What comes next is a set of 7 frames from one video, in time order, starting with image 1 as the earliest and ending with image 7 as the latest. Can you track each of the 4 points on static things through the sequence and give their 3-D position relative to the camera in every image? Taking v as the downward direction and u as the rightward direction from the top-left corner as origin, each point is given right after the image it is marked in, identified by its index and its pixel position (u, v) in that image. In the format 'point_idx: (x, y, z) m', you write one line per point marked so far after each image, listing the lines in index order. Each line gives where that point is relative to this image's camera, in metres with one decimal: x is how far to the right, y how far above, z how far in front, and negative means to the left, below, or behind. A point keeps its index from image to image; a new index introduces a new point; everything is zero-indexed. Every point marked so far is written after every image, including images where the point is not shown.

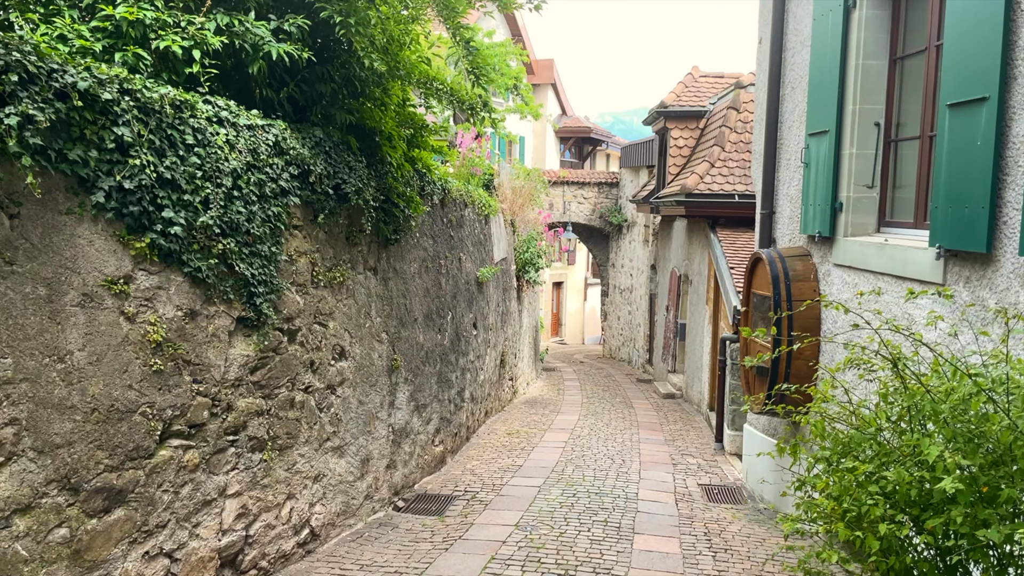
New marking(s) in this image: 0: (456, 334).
0: (-0.4, -0.3, +7.1) m
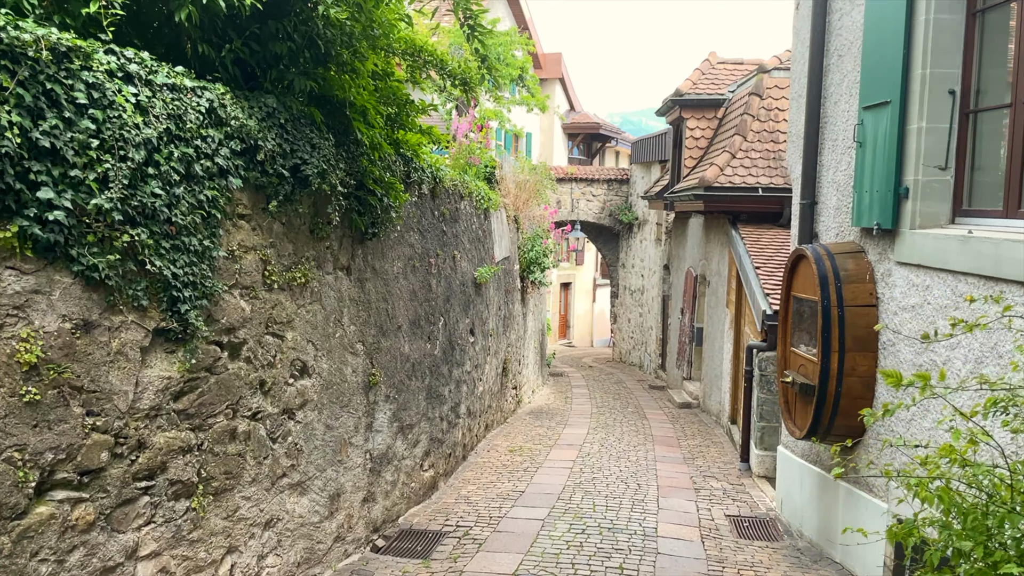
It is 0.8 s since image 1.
0: (-0.4, -0.4, +6.3) m
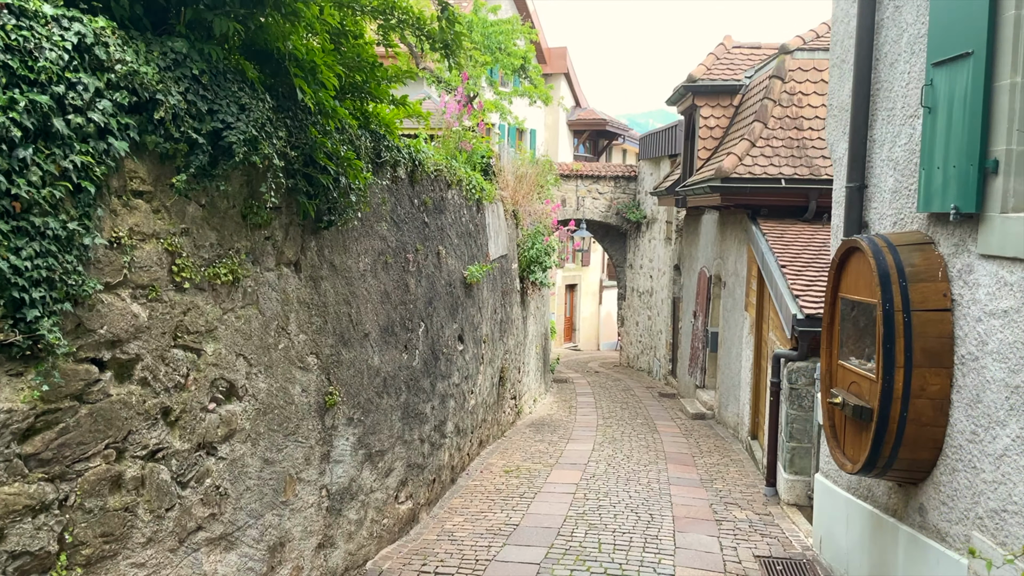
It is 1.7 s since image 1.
0: (-0.4, -0.4, +5.4) m
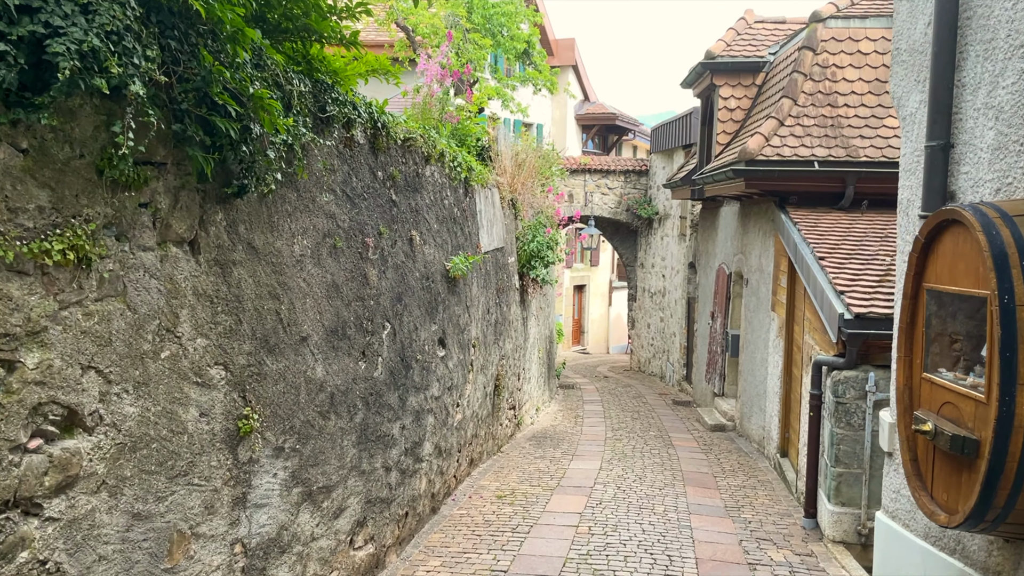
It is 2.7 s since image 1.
0: (-0.5, -0.3, +4.5) m
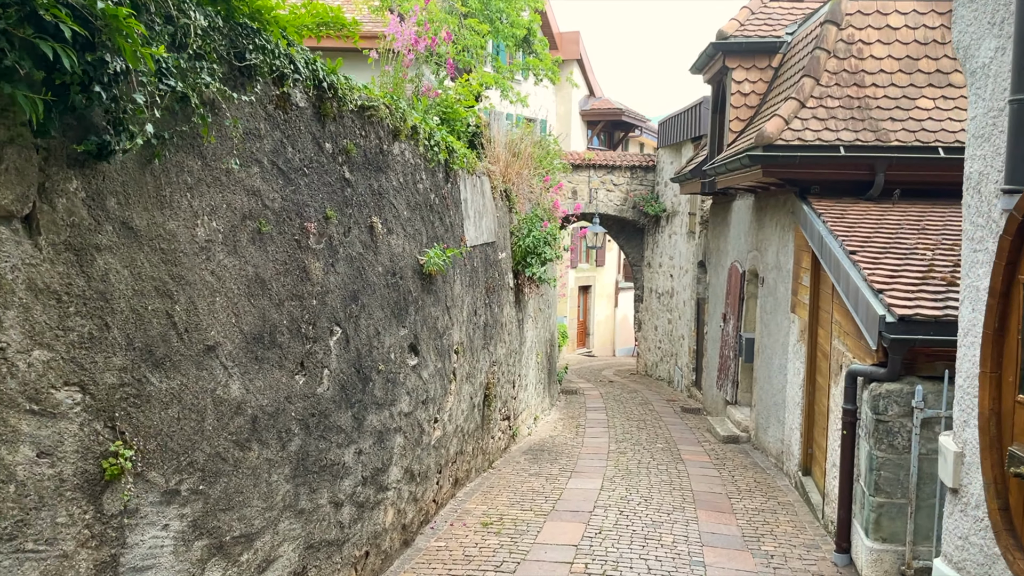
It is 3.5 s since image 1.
0: (-0.6, -0.3, +3.7) m
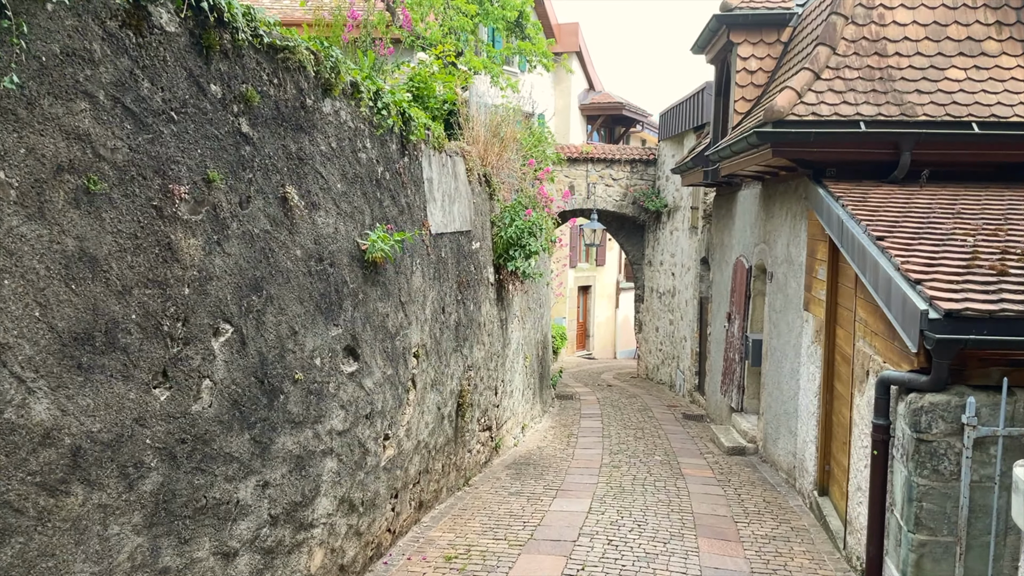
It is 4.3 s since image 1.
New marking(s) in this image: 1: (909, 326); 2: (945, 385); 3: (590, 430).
0: (-0.7, -0.3, +2.9) m
1: (+1.5, -0.1, +3.6) m
2: (+1.5, -0.3, +3.5) m
3: (+0.7, -1.4, +9.5) m
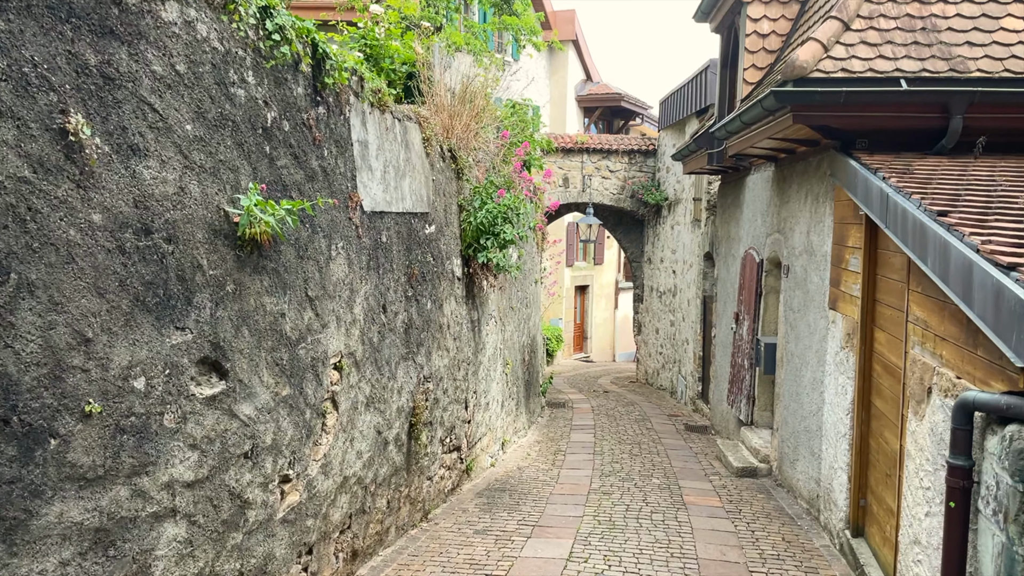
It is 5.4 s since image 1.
0: (-0.9, -0.2, +1.8) m
1: (+1.3, -0.1, +2.5) m
2: (+1.4, -0.3, +2.4) m
3: (+0.6, -1.3, +8.4) m
